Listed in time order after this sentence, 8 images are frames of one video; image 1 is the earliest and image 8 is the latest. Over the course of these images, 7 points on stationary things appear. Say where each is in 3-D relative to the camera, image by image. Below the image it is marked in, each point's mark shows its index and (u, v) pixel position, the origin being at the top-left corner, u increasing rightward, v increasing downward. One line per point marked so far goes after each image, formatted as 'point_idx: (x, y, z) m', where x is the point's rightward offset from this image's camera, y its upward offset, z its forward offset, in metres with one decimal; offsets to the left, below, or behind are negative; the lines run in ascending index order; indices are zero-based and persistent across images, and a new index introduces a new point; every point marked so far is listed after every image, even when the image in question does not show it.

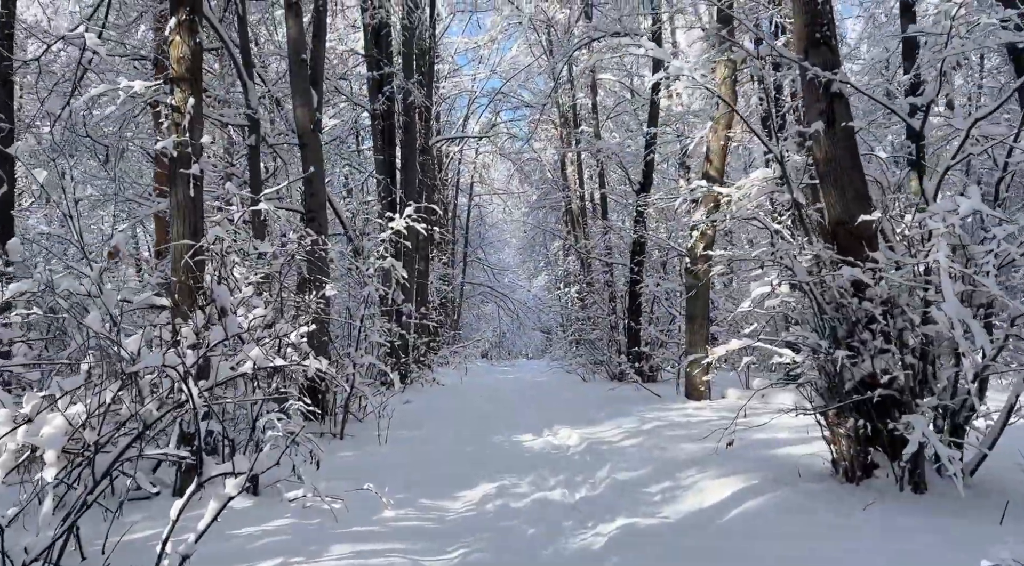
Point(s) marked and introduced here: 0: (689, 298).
0: (+2.1, -0.2, +10.8) m
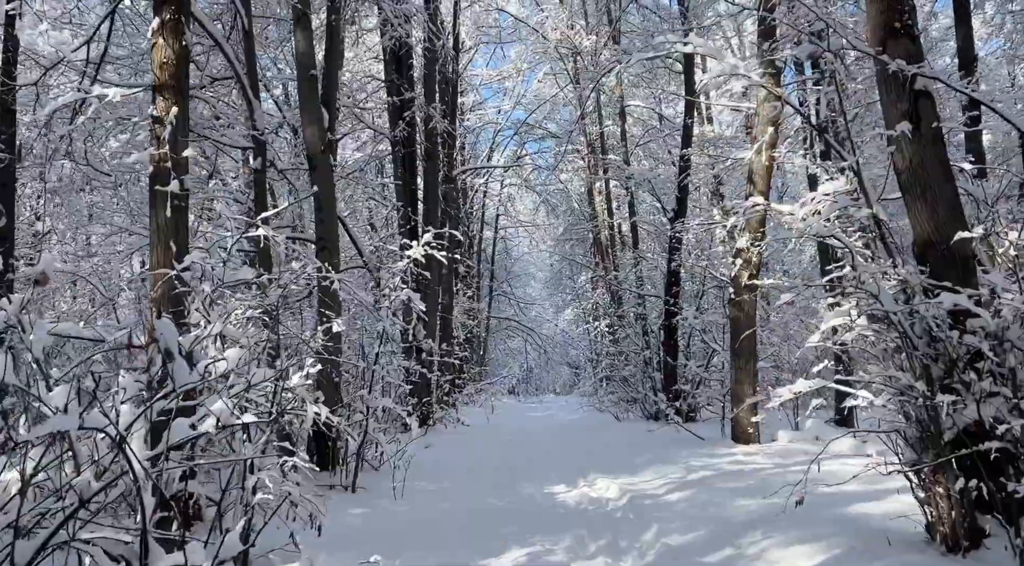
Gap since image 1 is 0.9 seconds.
0: (+2.4, -0.5, +9.9) m
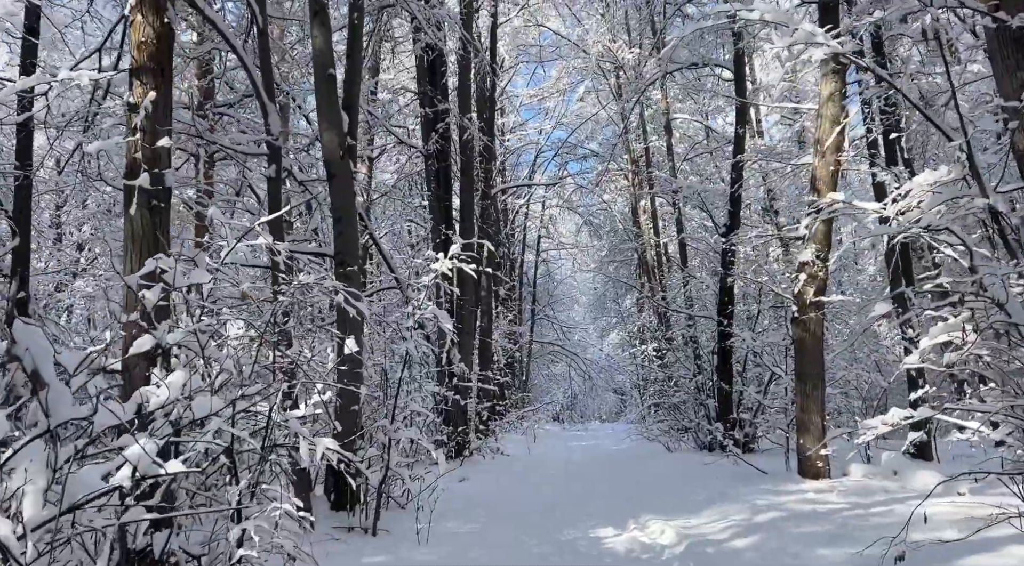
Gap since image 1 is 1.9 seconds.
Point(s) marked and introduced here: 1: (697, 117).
0: (+2.8, -0.7, +9.0) m
1: (+3.4, +3.1, +17.2) m
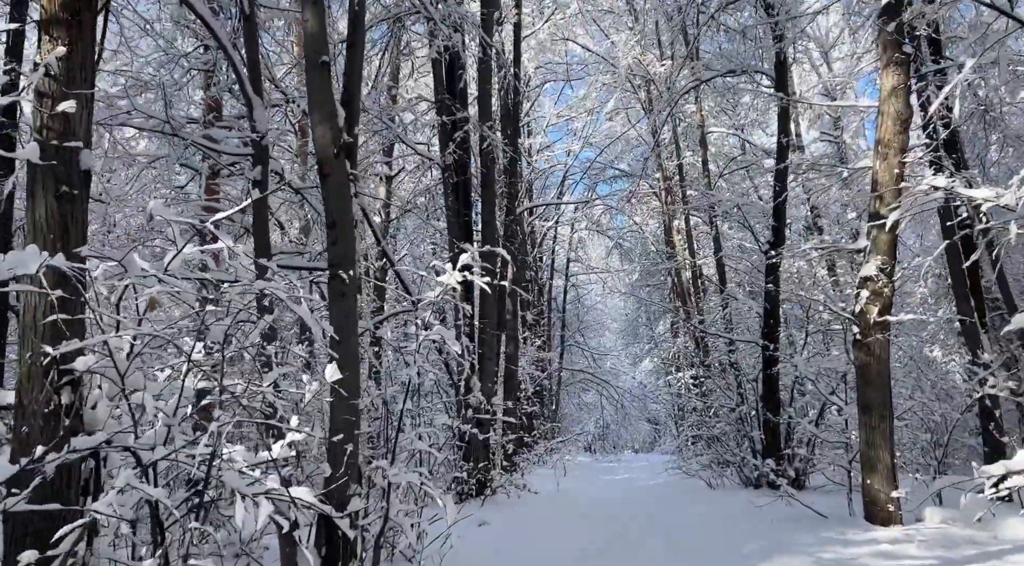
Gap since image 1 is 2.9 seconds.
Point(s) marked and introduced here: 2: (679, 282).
0: (+3.0, -0.8, +8.0) m
1: (+3.9, +2.7, +16.3) m
2: (+3.4, 0.0, +19.1) m
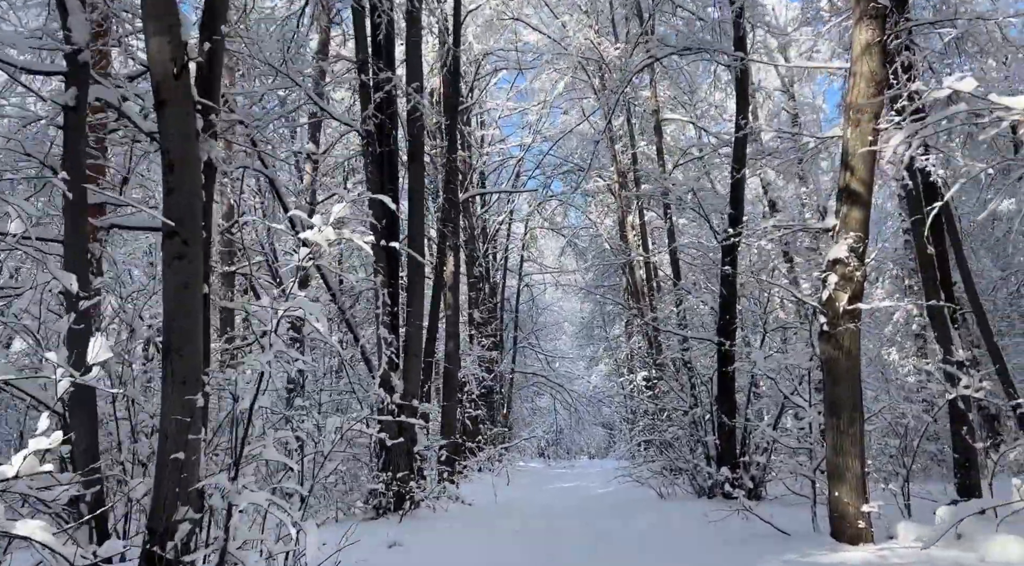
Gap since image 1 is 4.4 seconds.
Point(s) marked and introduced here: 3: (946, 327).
0: (+2.4, -0.7, +7.0) m
1: (+2.9, +2.7, +15.3) m
2: (+2.3, +0.1, +18.1) m
3: (+4.5, -0.5, +9.7) m
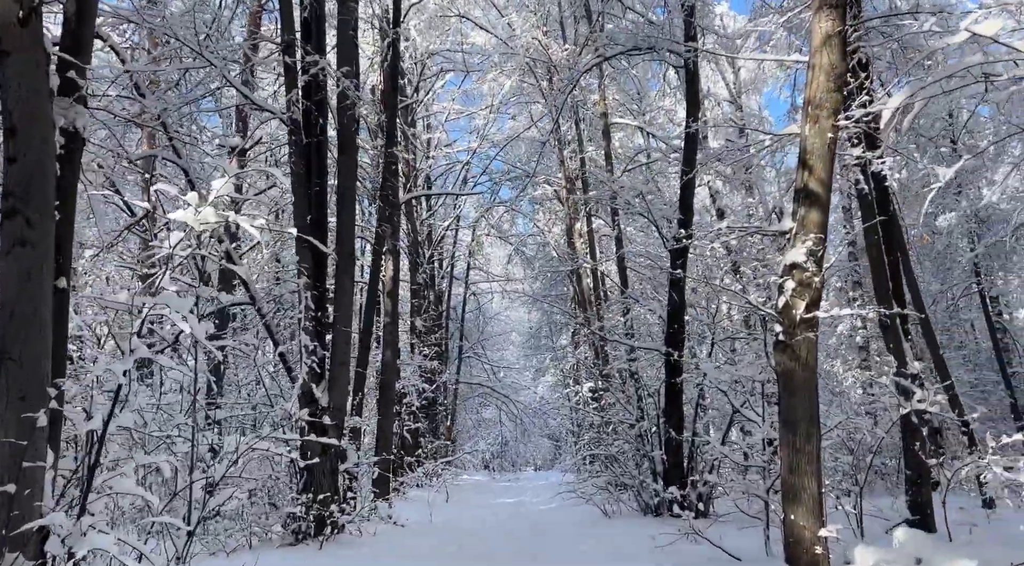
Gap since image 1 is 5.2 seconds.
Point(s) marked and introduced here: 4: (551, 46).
0: (+1.9, -0.8, +6.5) m
1: (+2.0, +2.6, +14.9) m
2: (+1.3, -0.1, +17.6) m
3: (+3.9, -0.6, +9.3) m
4: (+0.7, +4.2, +16.4) m
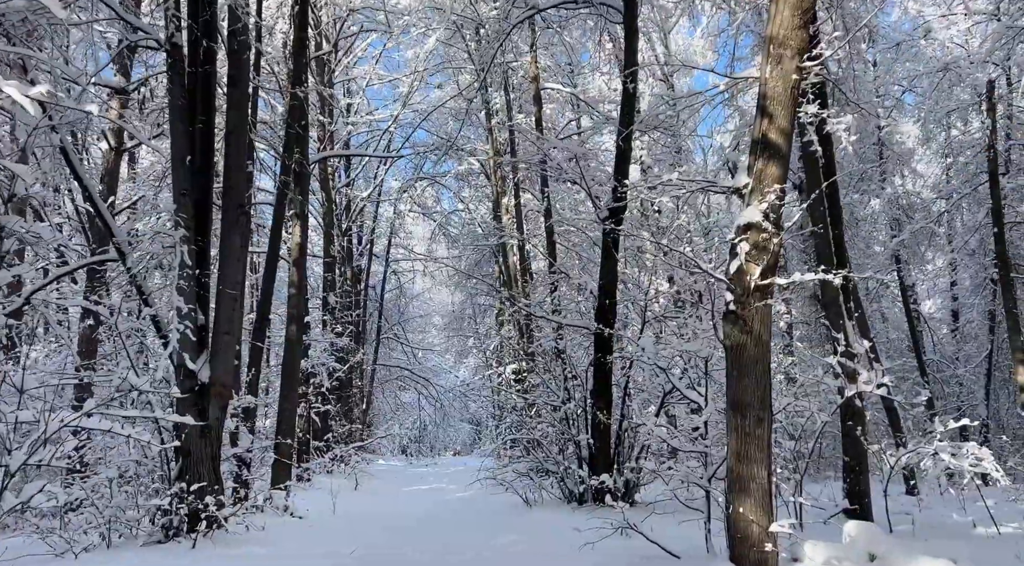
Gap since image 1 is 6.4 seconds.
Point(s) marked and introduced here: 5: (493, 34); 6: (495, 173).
0: (+1.4, -0.5, +5.8) m
1: (+0.9, +3.0, +14.1) m
2: (-0.1, +0.4, +16.8) m
3: (+3.1, -0.3, +8.7) m
4: (-0.5, +4.6, +15.4) m
5: (-0.2, +3.7, +14.1) m
6: (-0.3, +2.0, +17.0) m
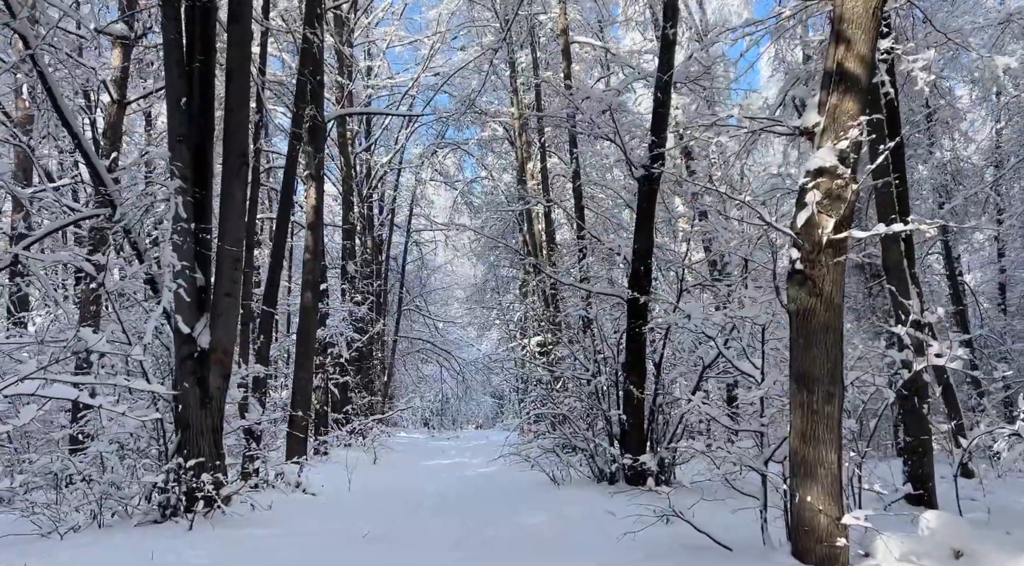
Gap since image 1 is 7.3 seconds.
0: (+1.5, -0.3, +5.0) m
1: (+1.3, +3.4, +13.2) m
2: (+0.3, +0.9, +16.0) m
3: (+3.4, 0.0, +7.9) m
4: (-0.1, +5.1, +14.6) m
5: (+0.2, +4.2, +13.3) m
6: (+0.1, +2.6, +16.2) m
